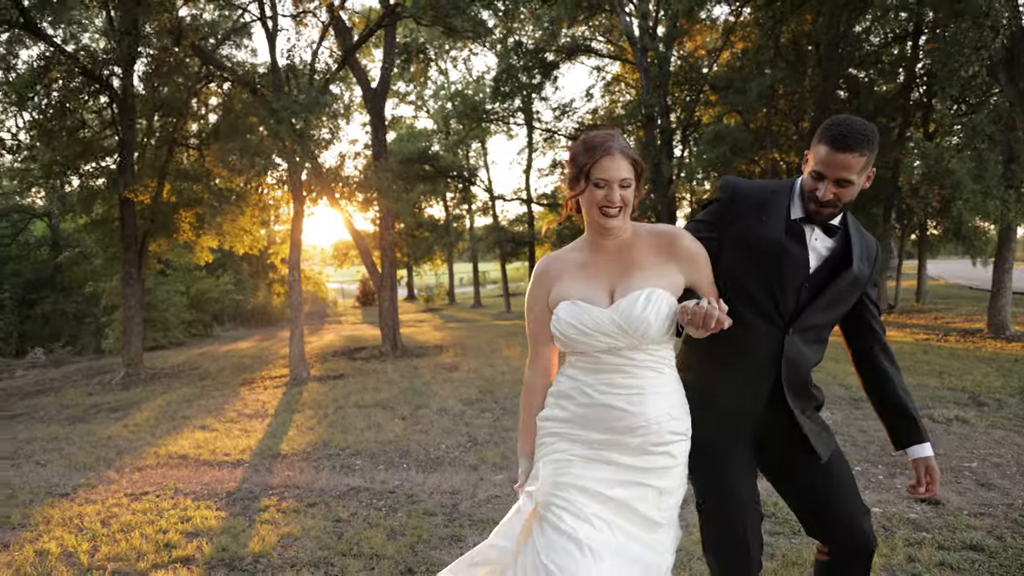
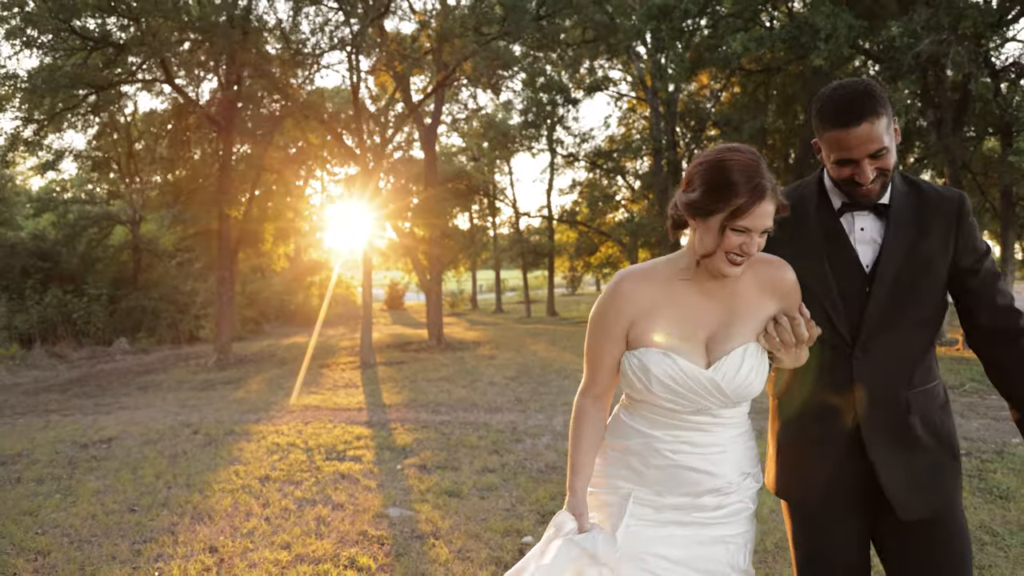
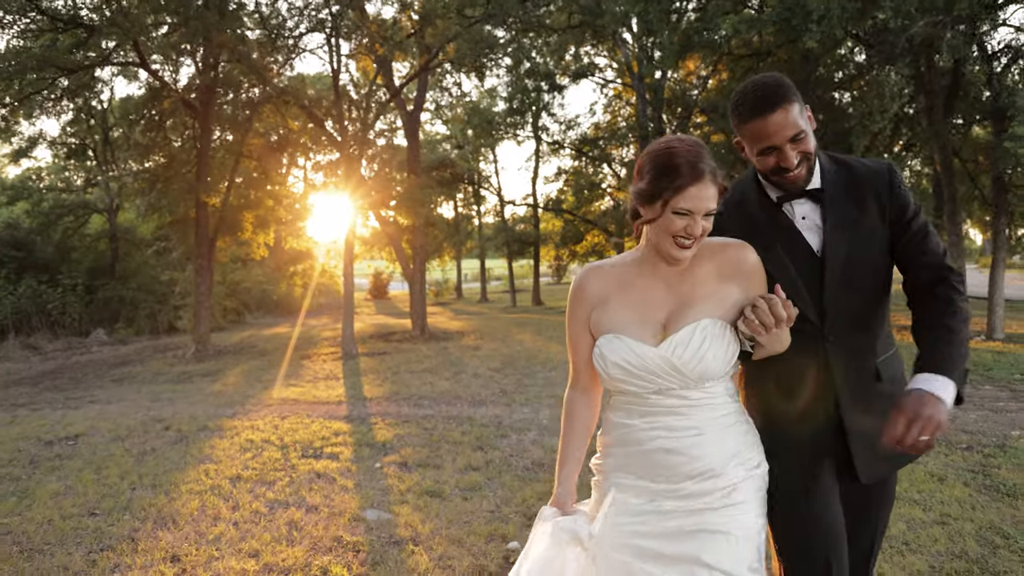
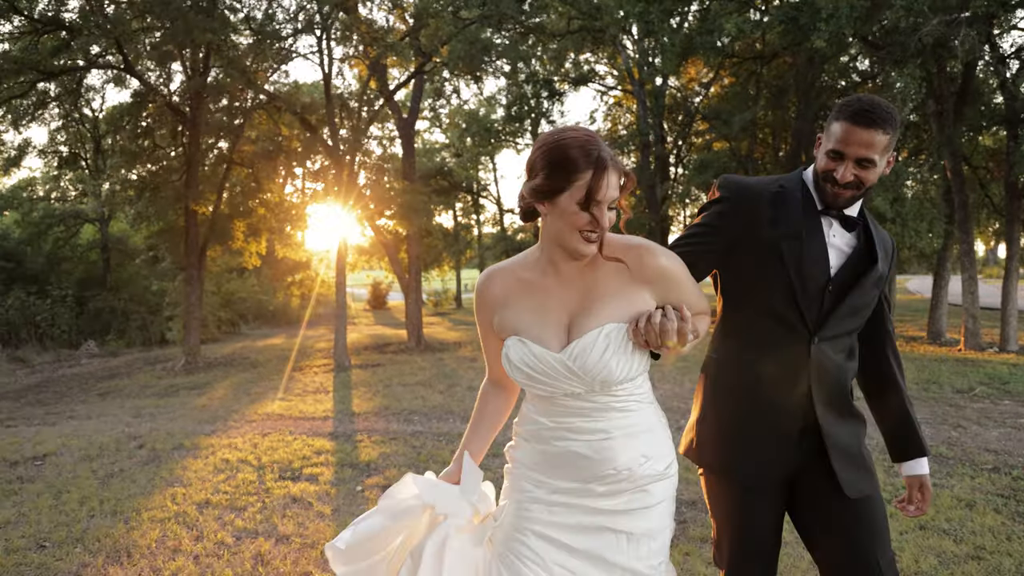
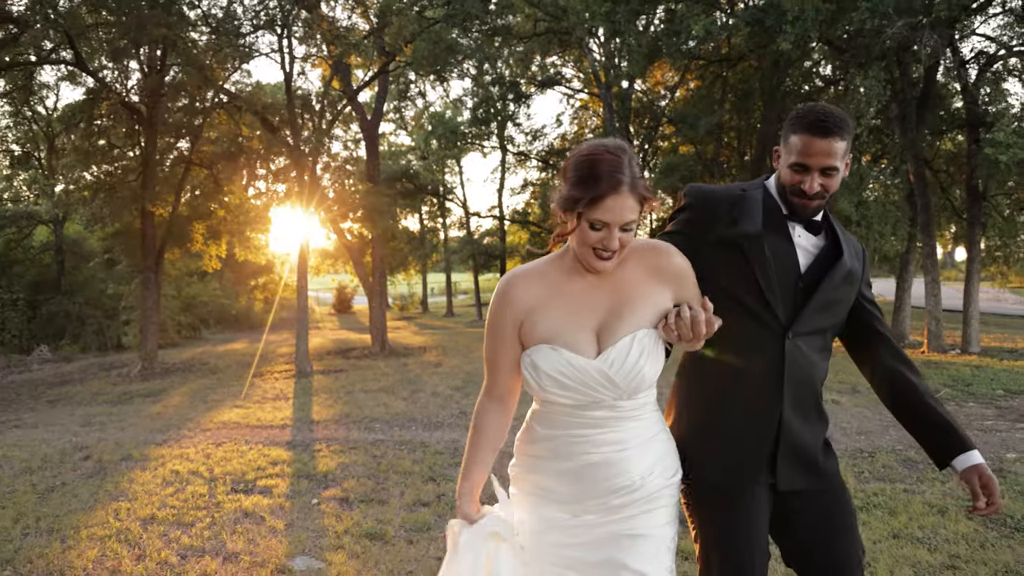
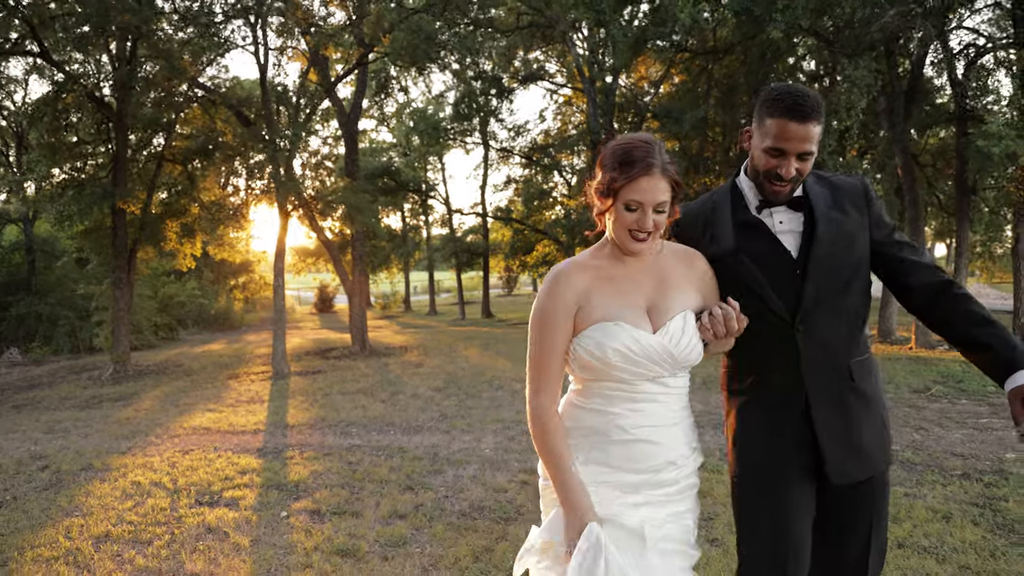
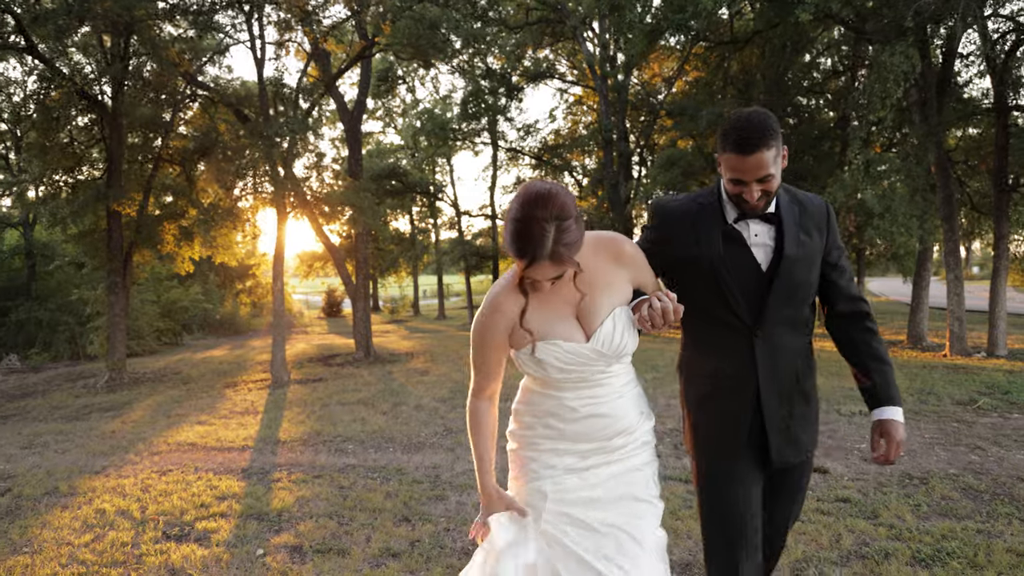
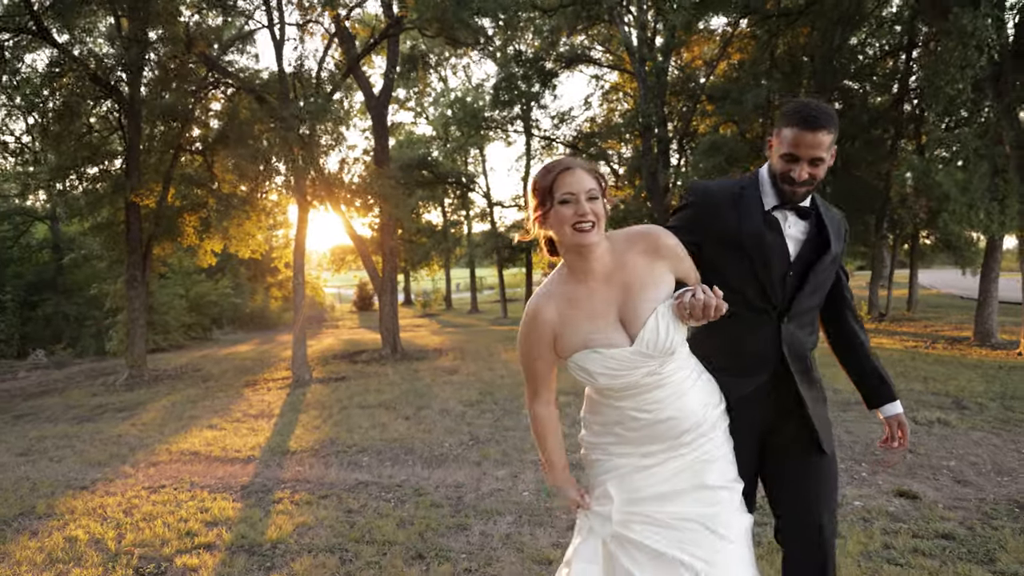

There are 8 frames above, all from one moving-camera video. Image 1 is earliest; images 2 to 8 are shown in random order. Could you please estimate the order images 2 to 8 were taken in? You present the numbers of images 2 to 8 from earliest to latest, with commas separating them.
8, 7, 6, 5, 4, 3, 2
